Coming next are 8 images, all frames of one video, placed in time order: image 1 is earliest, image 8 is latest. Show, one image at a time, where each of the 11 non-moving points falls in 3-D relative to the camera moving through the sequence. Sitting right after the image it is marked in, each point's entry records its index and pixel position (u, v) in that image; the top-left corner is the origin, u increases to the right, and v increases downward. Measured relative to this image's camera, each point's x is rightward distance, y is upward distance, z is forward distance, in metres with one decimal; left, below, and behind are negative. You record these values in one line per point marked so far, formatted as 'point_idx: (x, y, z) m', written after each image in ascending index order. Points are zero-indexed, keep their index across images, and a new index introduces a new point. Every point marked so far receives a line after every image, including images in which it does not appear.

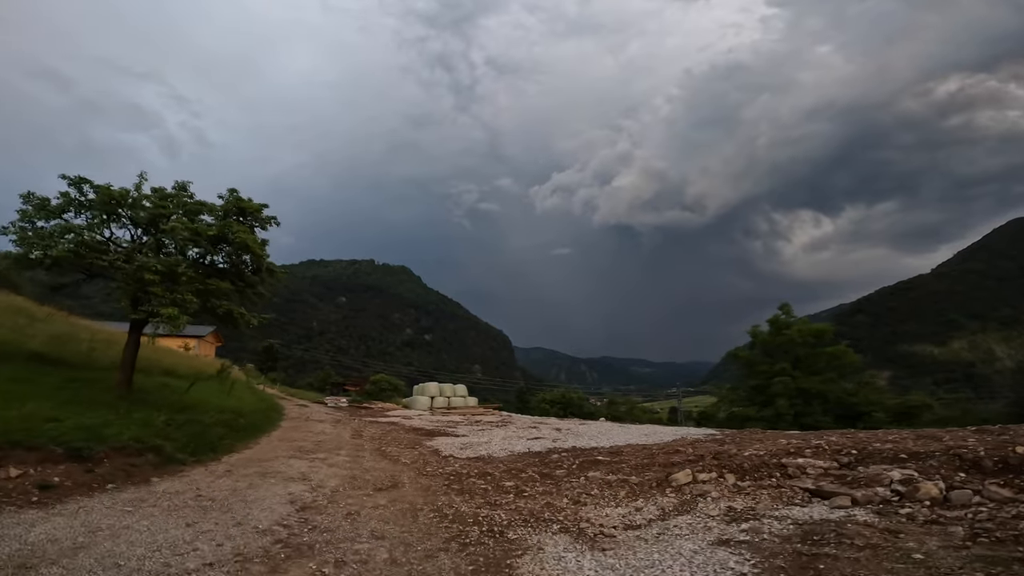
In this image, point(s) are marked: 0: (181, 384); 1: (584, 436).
0: (-10.8, -3.1, +19.5) m
1: (+2.3, -4.7, +19.1) m
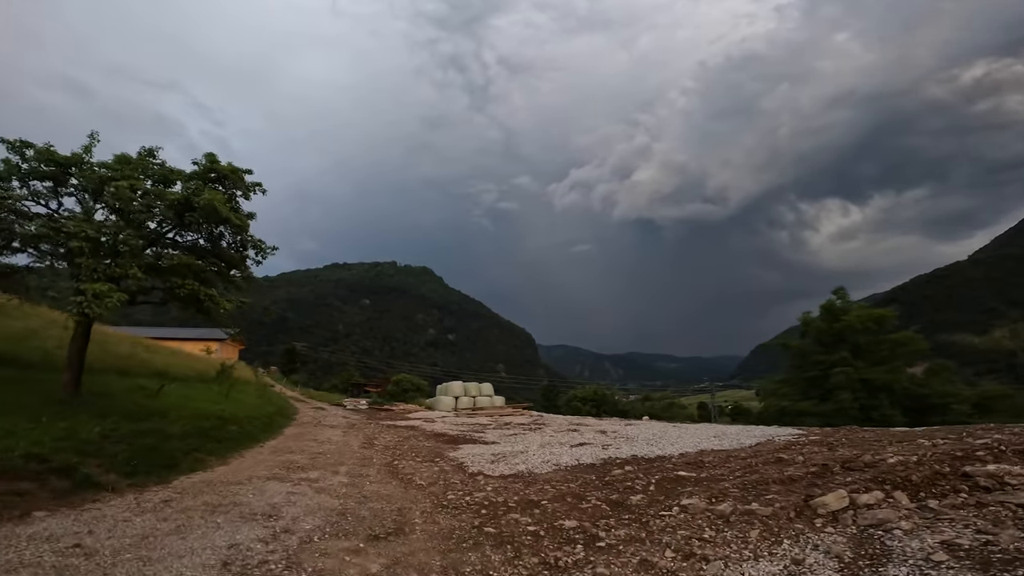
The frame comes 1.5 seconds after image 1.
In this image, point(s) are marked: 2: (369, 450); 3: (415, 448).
0: (-9.8, -2.8, +16.8) m
1: (+3.4, -4.1, +15.8) m
2: (-3.5, -4.1, +15.0) m
3: (-2.4, -4.2, +15.6) m
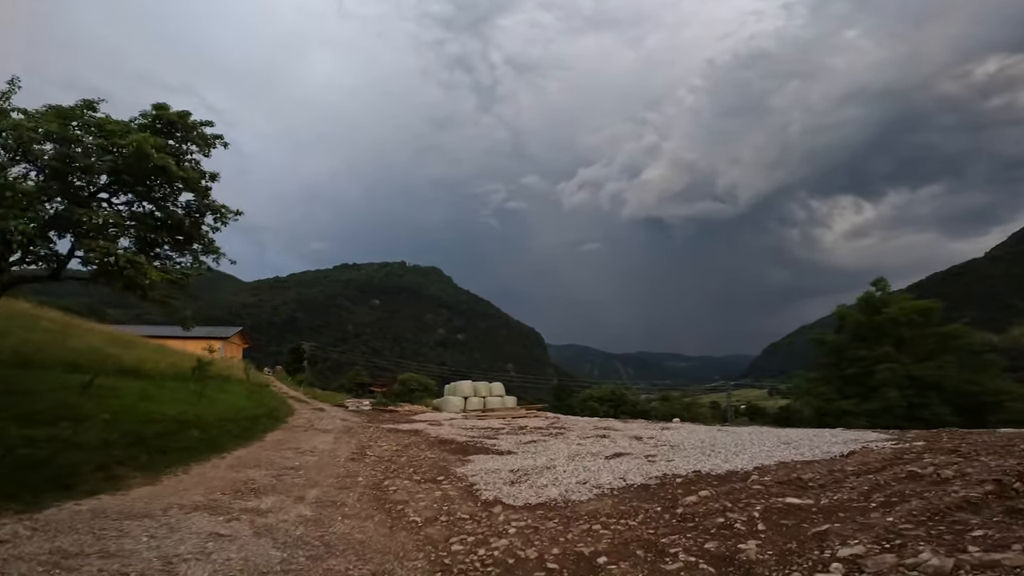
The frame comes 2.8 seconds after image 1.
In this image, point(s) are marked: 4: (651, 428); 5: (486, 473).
0: (-9.3, -2.3, +14.1) m
1: (+3.9, -3.5, +13.0) m
2: (-3.0, -3.6, +12.2) m
3: (-1.9, -3.7, +12.8) m
4: (+4.6, -4.5, +19.3) m
5: (-0.4, -3.2, +10.4) m
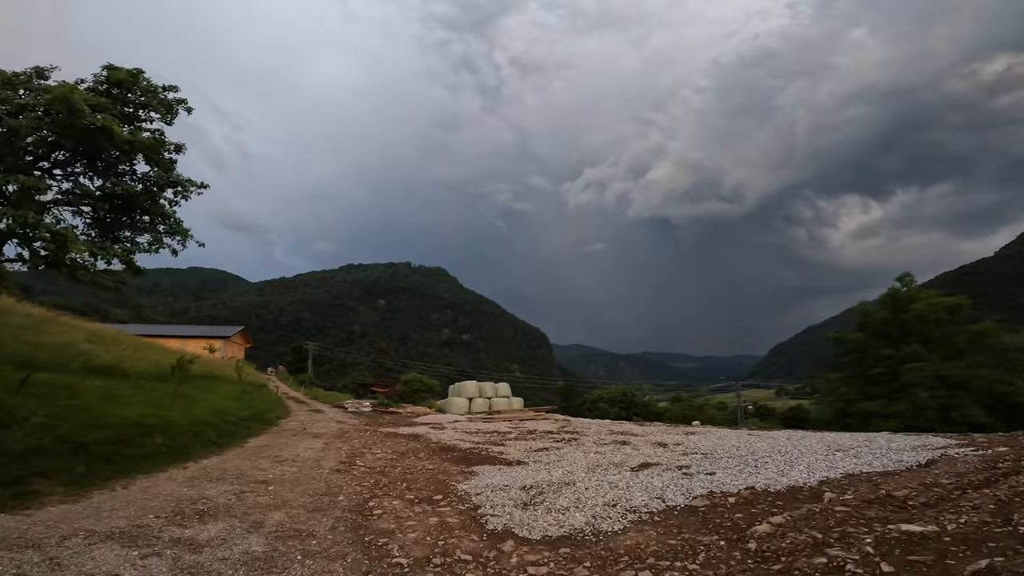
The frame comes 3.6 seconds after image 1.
0: (-9.1, -2.0, +12.5) m
1: (+4.1, -3.3, +11.2) m
2: (-2.9, -3.4, +10.6) m
3: (-1.7, -3.4, +11.1) m
4: (+4.8, -4.3, +17.5) m
5: (-0.3, -3.0, +8.7) m
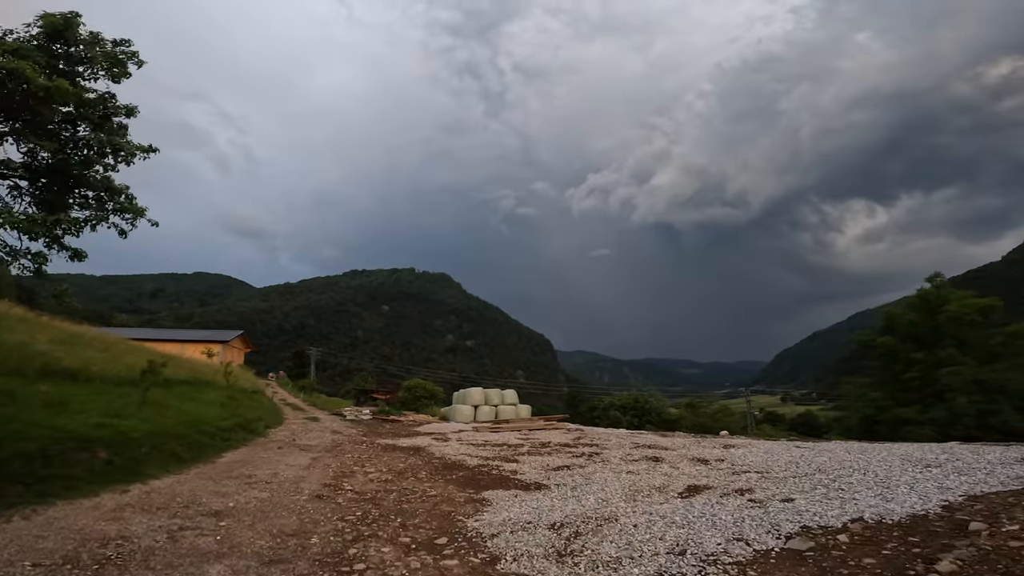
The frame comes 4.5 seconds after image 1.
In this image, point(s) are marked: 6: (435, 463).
0: (-8.8, -1.8, +10.5) m
1: (+4.4, -3.0, +9.2) m
2: (-2.6, -3.2, +8.6) m
3: (-1.4, -3.2, +9.1) m
4: (+5.2, -4.1, +15.5) m
5: (0.0, -2.7, +6.7) m
6: (-1.8, -4.0, +13.6) m
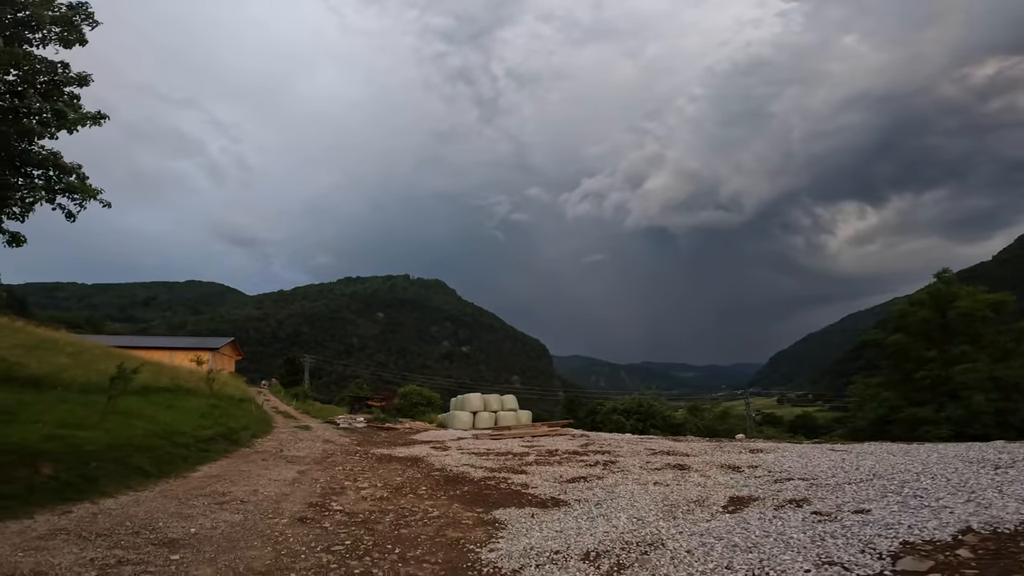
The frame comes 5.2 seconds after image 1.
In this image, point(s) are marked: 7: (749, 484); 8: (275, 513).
0: (-8.6, -1.8, +9.1) m
1: (+4.6, -2.8, +7.9) m
2: (-2.3, -3.0, +7.2) m
3: (-1.2, -3.0, +7.8) m
4: (+5.3, -3.9, +14.2) m
5: (+0.3, -2.5, +5.3) m
6: (-1.6, -3.8, +12.3) m
7: (+3.9, -3.2, +10.0) m
8: (-3.4, -3.1, +8.1) m
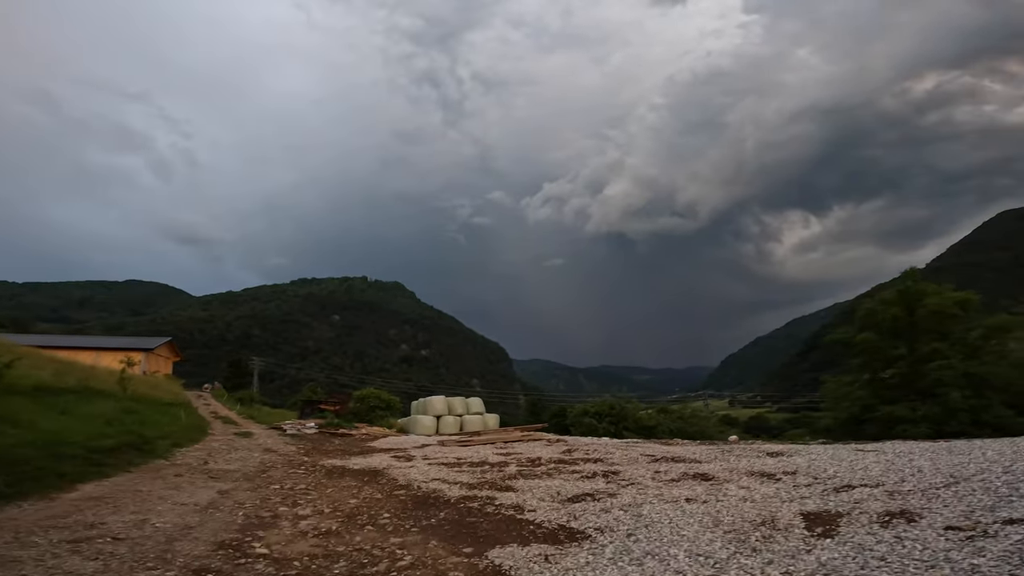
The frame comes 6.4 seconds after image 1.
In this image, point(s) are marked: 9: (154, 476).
0: (-8.6, -1.2, +6.0) m
1: (+4.7, -2.3, +5.7) m
2: (-2.2, -2.4, +4.5) m
3: (-1.1, -2.5, +5.1) m
4: (+5.0, -3.4, +12.0) m
5: (+0.5, -2.0, +2.8) m
6: (-1.8, -3.3, +9.6) m
7: (+3.8, -2.7, +7.8) m
8: (-3.3, -2.5, +5.4) m
9: (-6.3, -3.5, +10.8) m
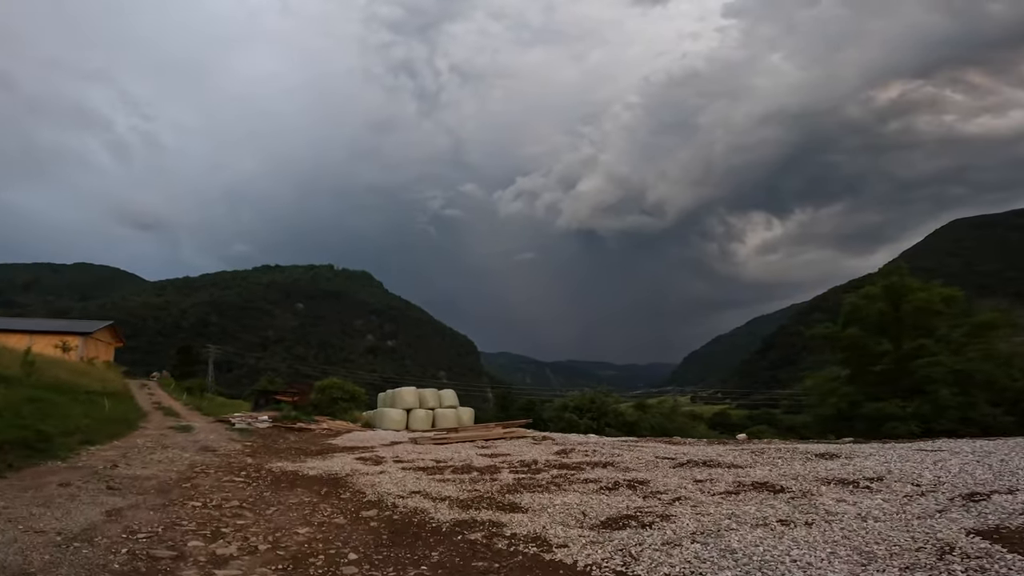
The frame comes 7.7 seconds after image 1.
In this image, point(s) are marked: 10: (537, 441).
0: (-8.2, -0.4, +3.0) m
1: (+5.0, -1.8, +3.4) m
2: (-1.7, -1.8, +1.8) m
3: (-0.7, -1.9, +2.5) m
4: (+5.0, -2.9, +9.7) m
5: (+1.1, -1.4, +0.3) m
6: (-1.6, -2.7, +6.9) m
7: (+4.1, -2.2, +5.4) m
8: (-2.9, -1.9, +2.6) m
9: (-6.2, -2.7, +7.9) m
10: (+0.8, -4.7, +18.8) m
